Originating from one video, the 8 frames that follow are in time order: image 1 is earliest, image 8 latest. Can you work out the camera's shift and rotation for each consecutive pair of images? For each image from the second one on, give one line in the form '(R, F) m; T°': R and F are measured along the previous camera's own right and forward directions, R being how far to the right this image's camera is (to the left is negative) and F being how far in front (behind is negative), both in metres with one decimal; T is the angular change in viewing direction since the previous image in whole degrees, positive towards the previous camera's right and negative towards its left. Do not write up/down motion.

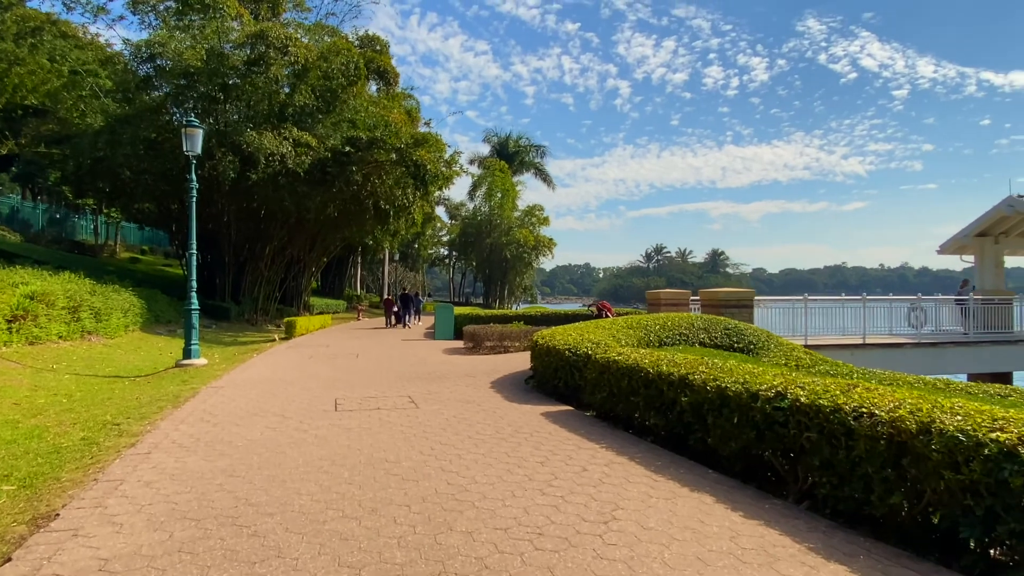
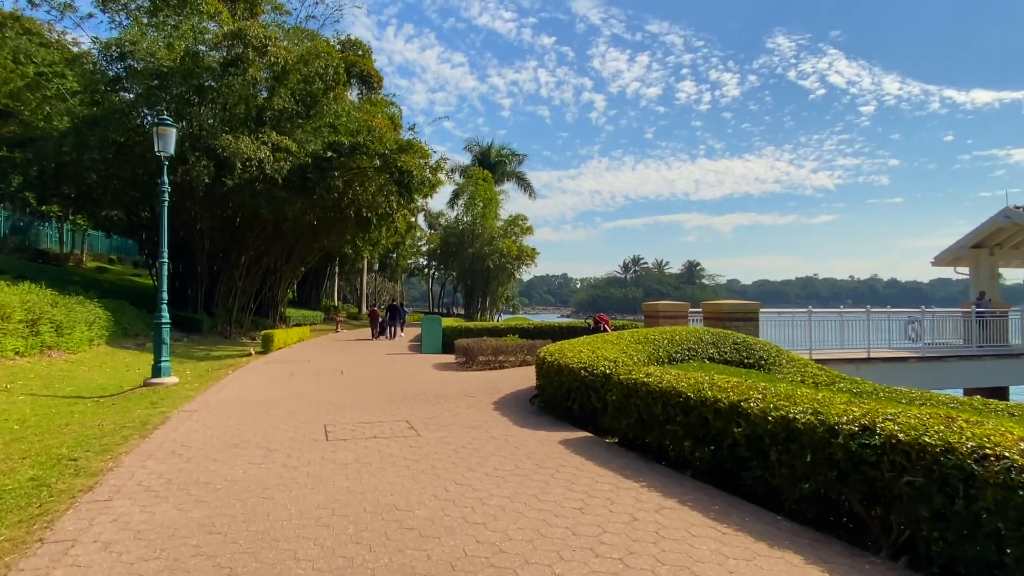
(-0.4, +0.8) m; +2°
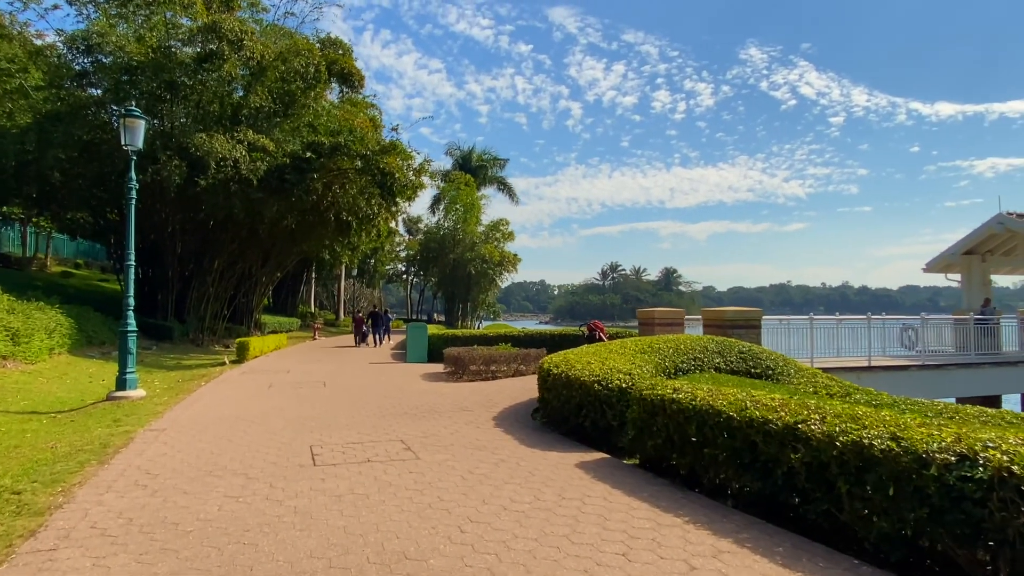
(-0.3, +0.7) m; +2°
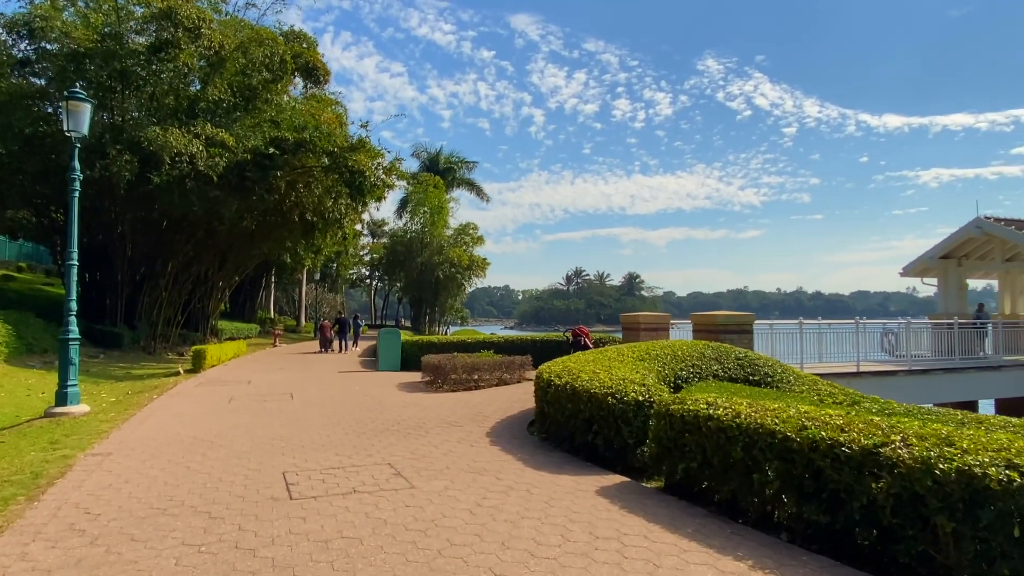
(-0.4, +0.8) m; +3°
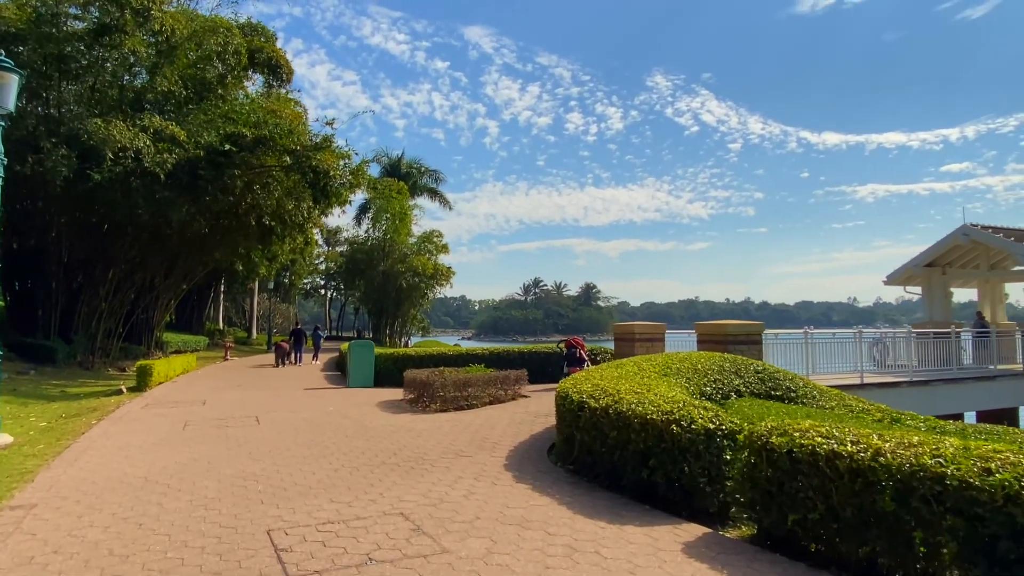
(-0.7, +1.2) m; +4°
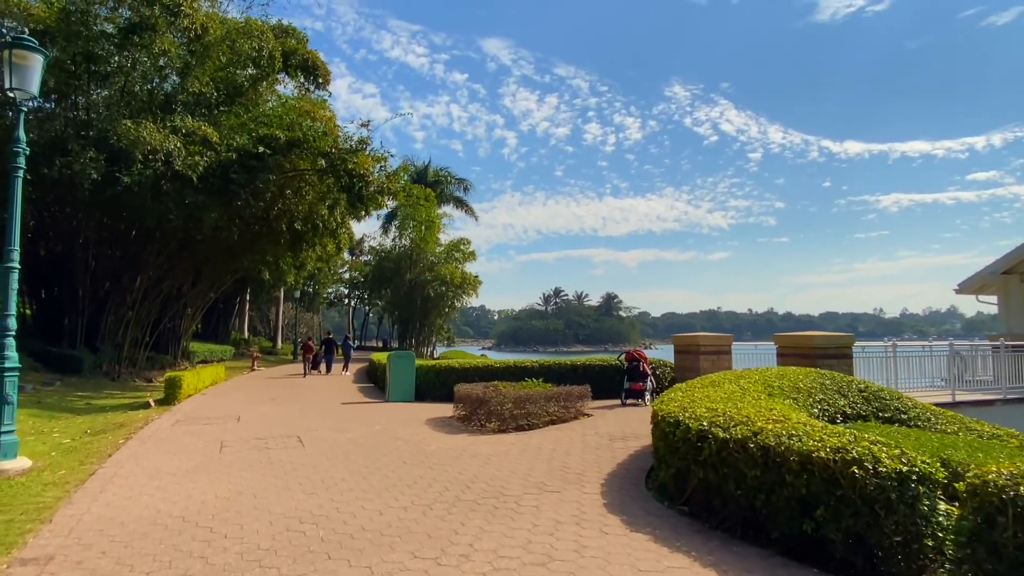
(-0.8, +1.1) m; -2°
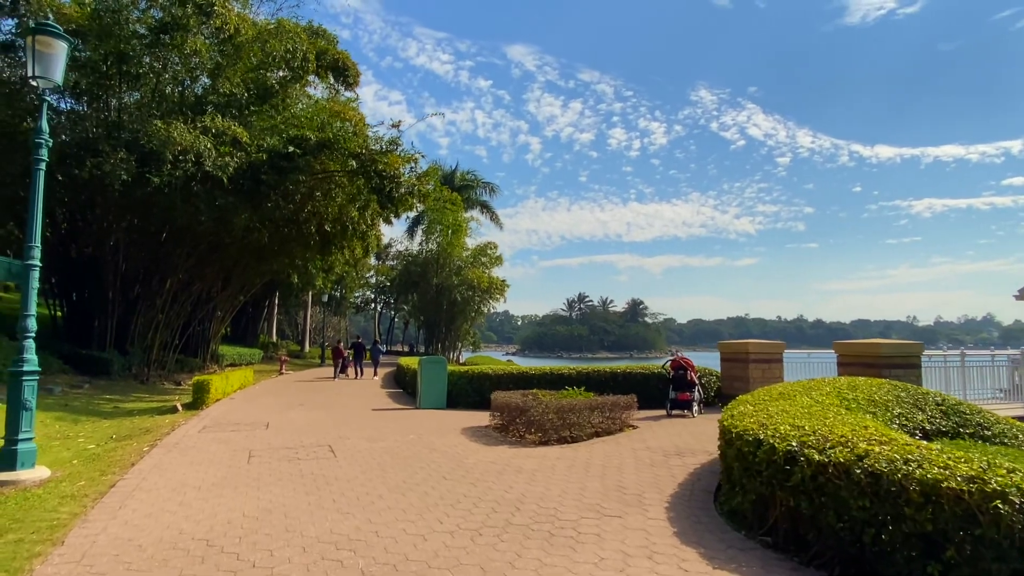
(-0.3, +0.6) m; -2°
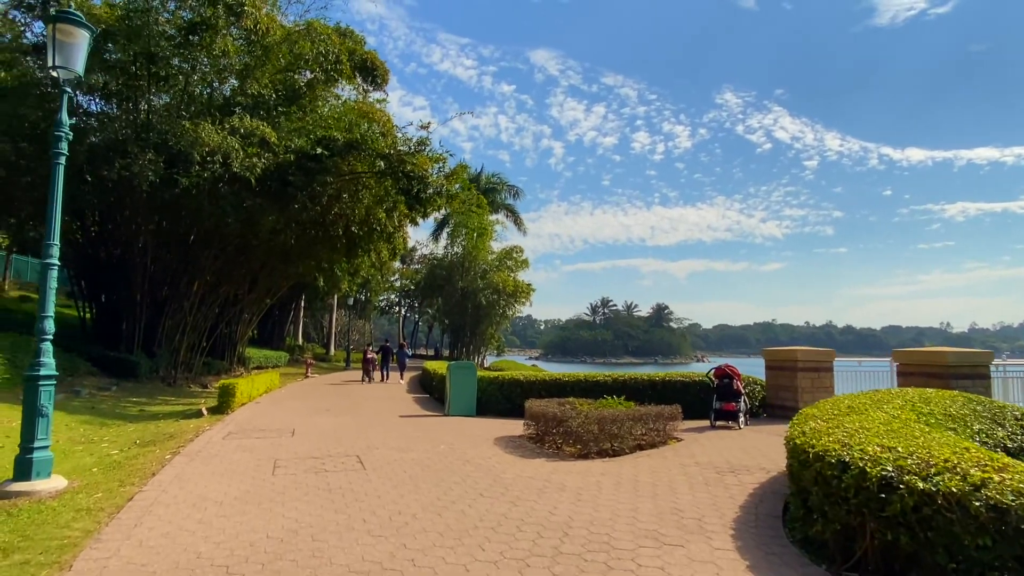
(-0.2, +0.5) m; -2°
